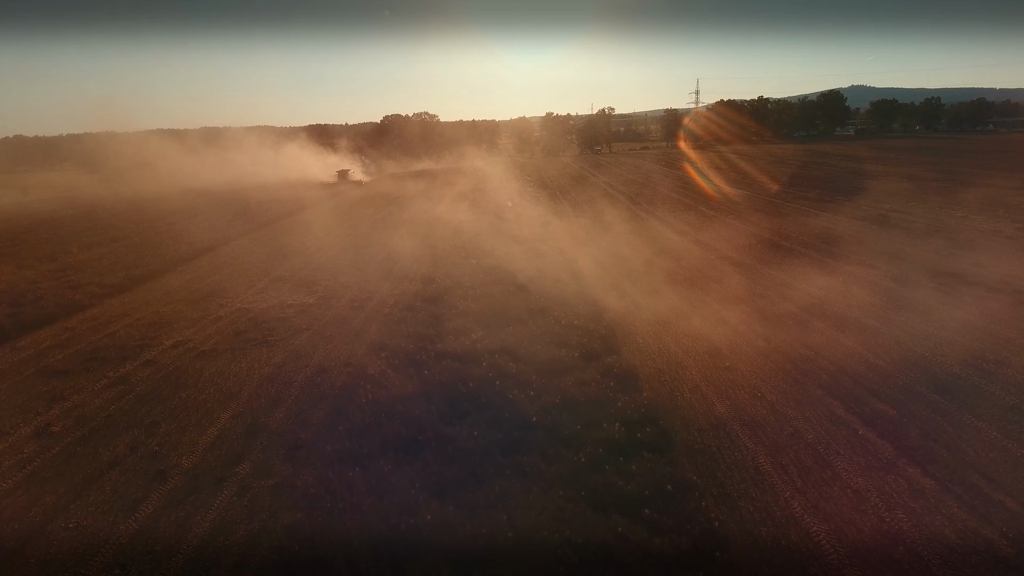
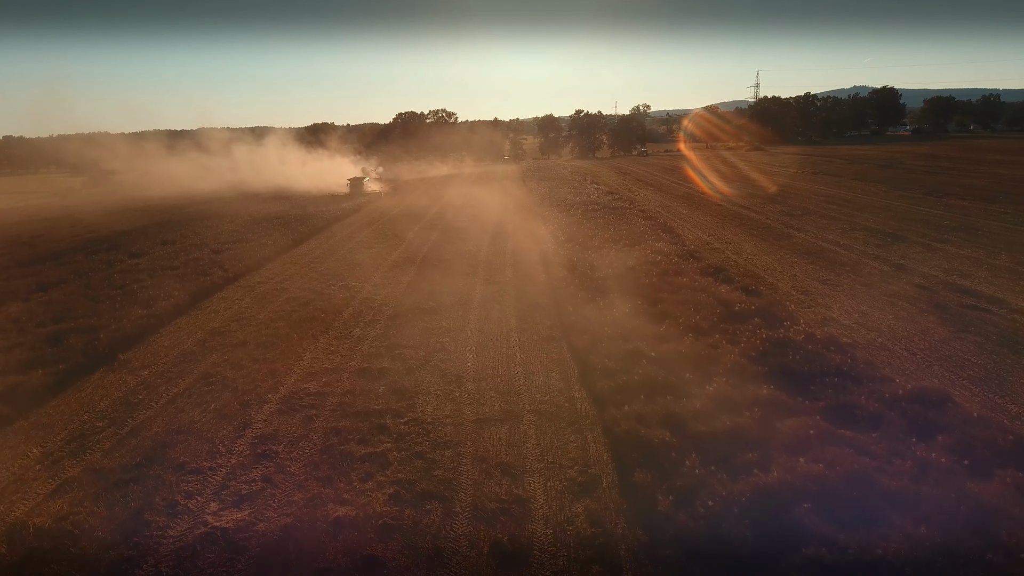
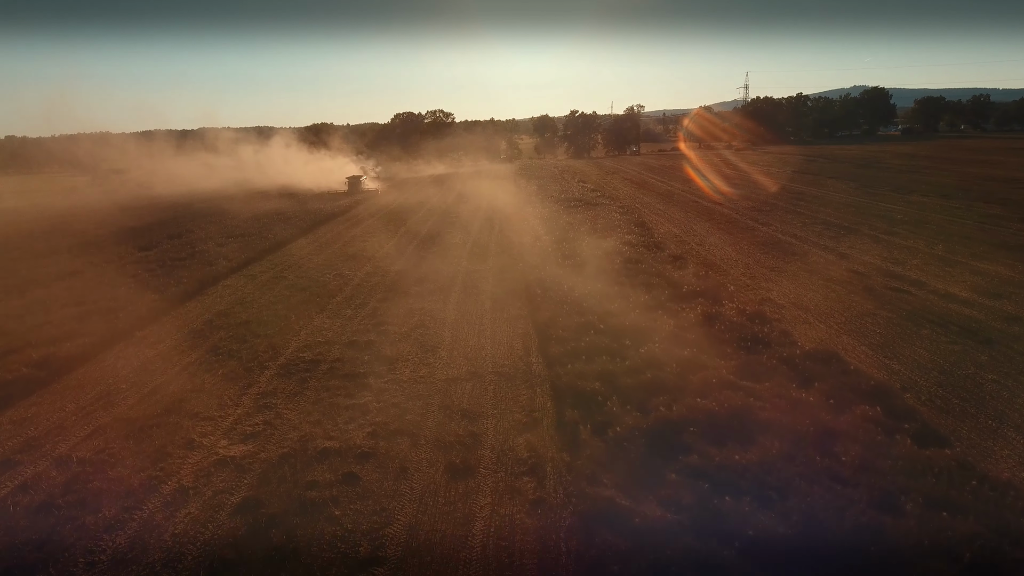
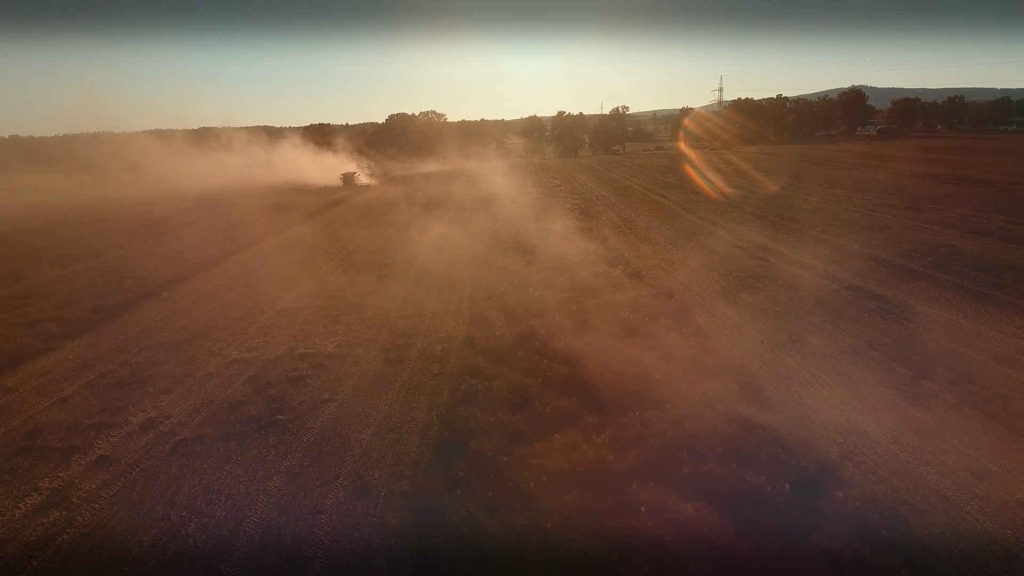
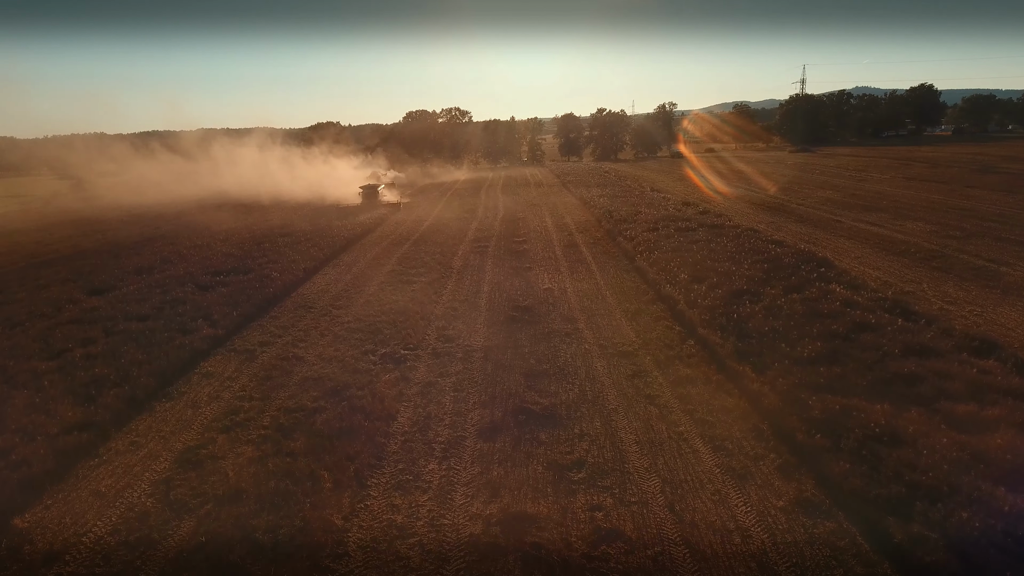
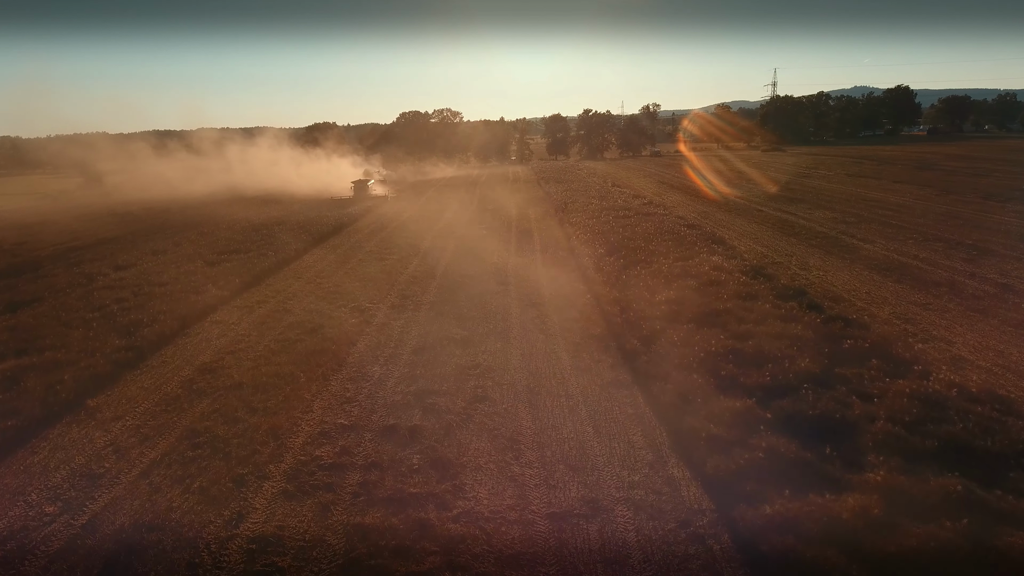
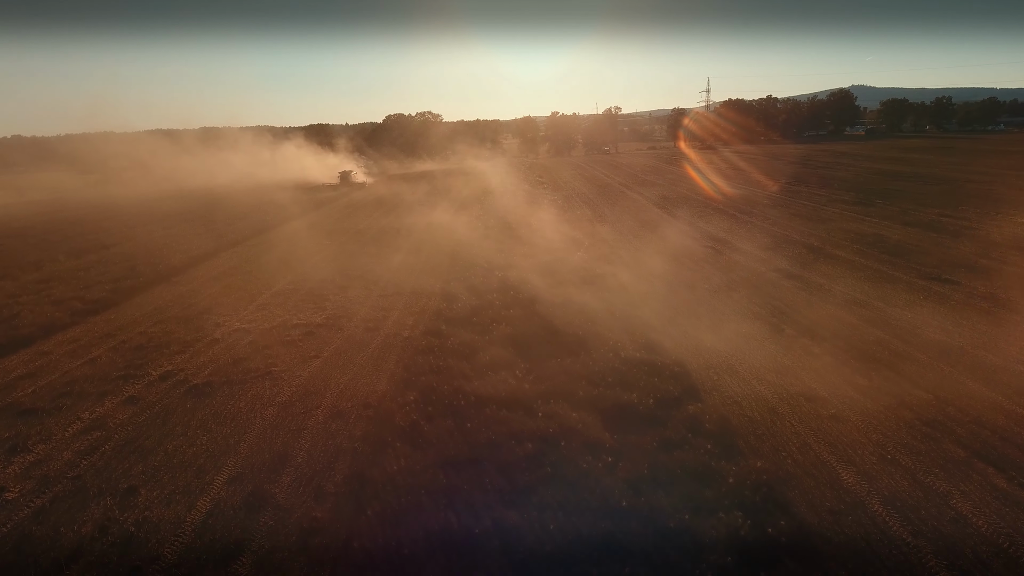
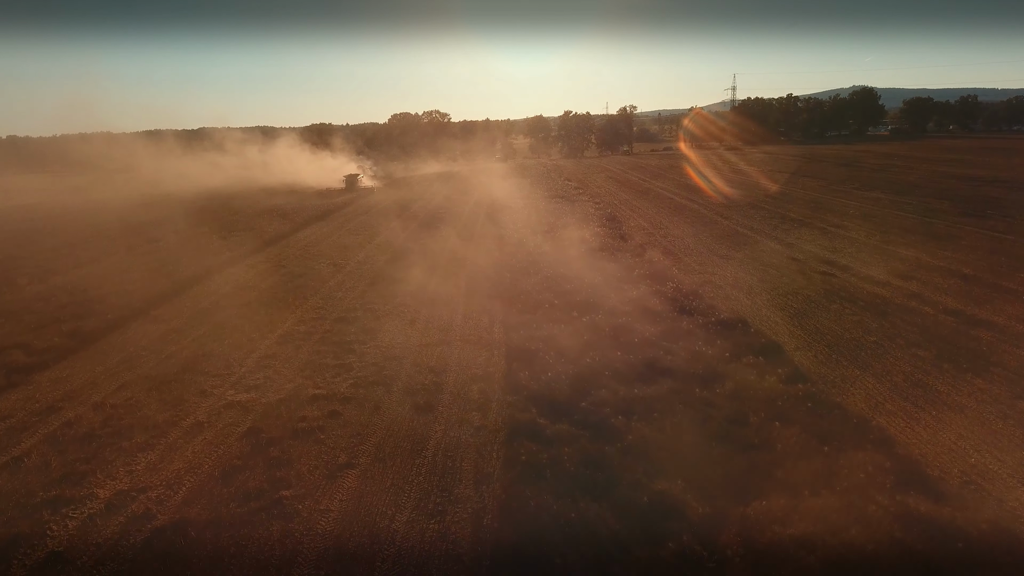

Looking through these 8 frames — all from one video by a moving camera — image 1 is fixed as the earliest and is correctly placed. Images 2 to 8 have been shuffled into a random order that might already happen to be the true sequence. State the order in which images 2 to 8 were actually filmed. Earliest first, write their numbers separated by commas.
7, 4, 8, 3, 2, 6, 5
